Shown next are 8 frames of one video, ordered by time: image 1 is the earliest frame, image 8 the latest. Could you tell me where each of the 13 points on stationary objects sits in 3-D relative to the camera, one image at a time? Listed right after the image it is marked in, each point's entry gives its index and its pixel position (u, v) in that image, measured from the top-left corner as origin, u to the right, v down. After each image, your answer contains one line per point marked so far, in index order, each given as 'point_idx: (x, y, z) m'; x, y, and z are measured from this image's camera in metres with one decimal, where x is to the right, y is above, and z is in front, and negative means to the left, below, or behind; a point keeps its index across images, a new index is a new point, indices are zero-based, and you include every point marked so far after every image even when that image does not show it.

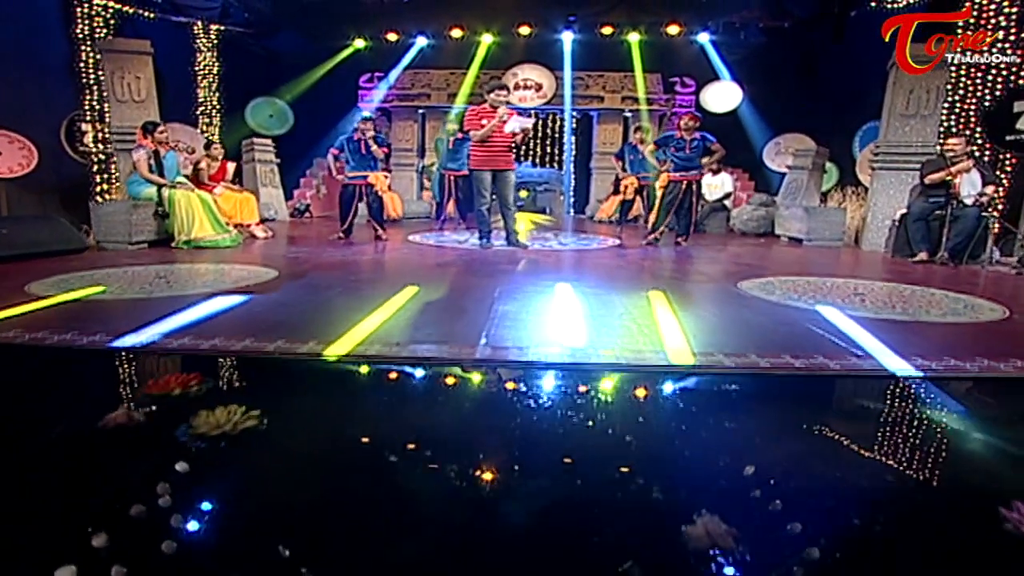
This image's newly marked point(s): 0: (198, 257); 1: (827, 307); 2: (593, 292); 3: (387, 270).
0: (-2.2, +0.2, +6.0) m
1: (+1.5, -0.1, +4.1) m
2: (+0.4, 0.0, +4.7) m
3: (-0.8, +0.1, +5.4) m
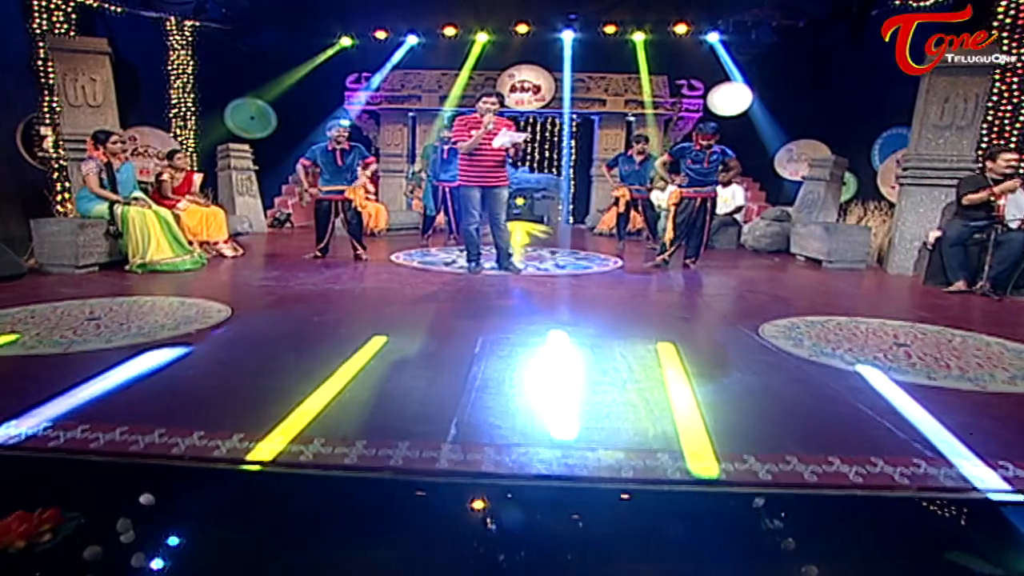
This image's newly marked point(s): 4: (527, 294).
0: (-2.3, 0.0, +5.4) m
1: (+1.5, -0.3, +3.5) m
2: (+0.4, -0.2, +4.1) m
3: (-0.9, -0.1, +4.7) m
4: (+0.1, -0.1, +5.1) m
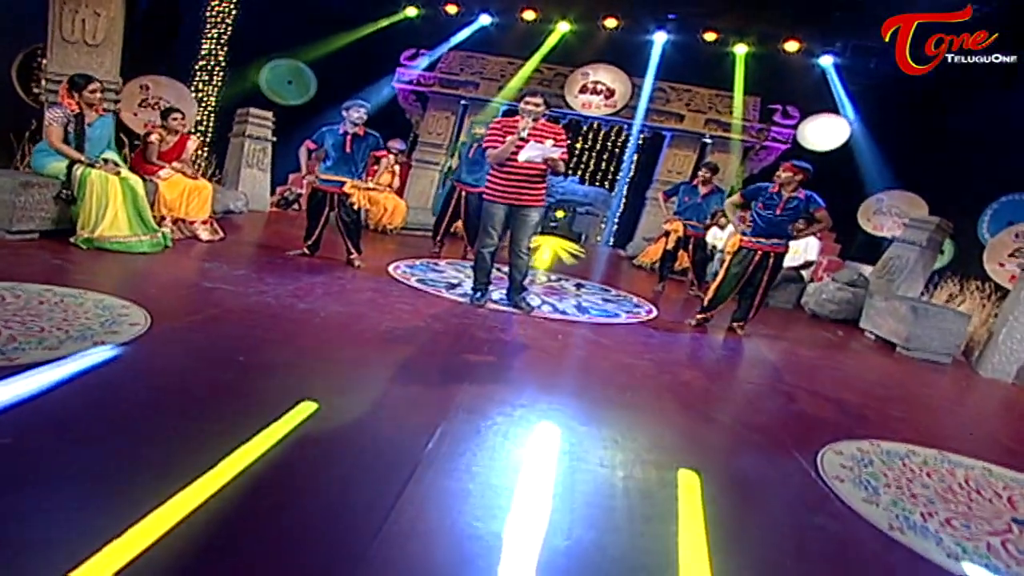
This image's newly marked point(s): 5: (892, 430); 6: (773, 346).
0: (-2.2, +0.1, +4.5) m
1: (+1.3, -0.8, +2.4) m
2: (+0.3, -0.5, +3.0) m
3: (-0.9, -0.2, +3.8) m
4: (+0.1, -0.3, +4.1) m
5: (+1.7, -0.6, +3.9) m
6: (+1.7, -0.4, +5.5) m
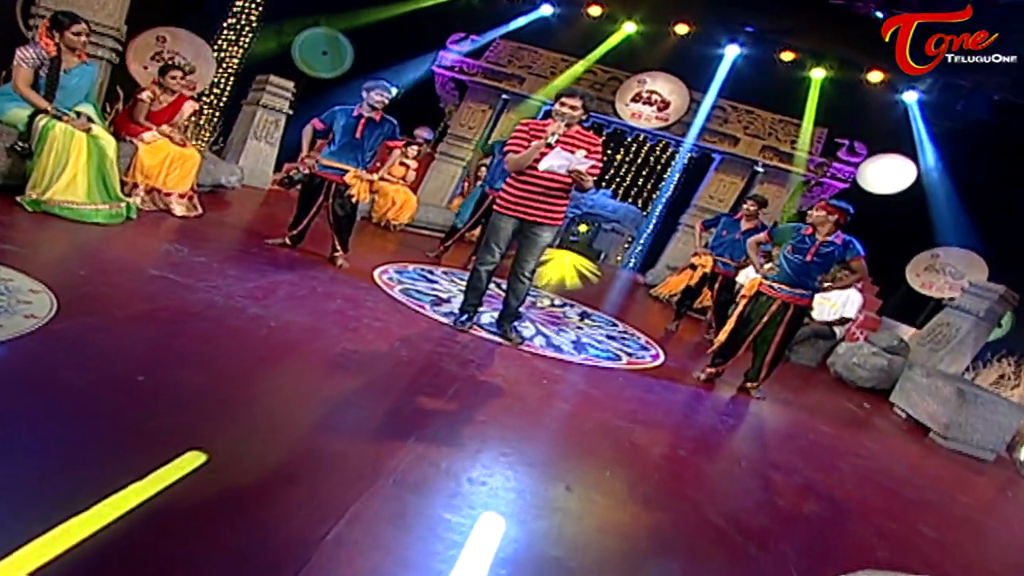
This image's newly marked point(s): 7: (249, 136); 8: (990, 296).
0: (-2.3, +0.3, +4.0) m
1: (+1.1, -1.1, +1.8) m
2: (+0.1, -0.7, +2.4) m
3: (-1.0, -0.2, +3.2) m
4: (-0.1, -0.5, +3.5) m
5: (+1.6, -1.0, +3.2) m
6: (+1.6, -0.7, +4.8) m
7: (-2.1, +1.2, +6.6) m
8: (+3.3, -0.1, +5.9) m
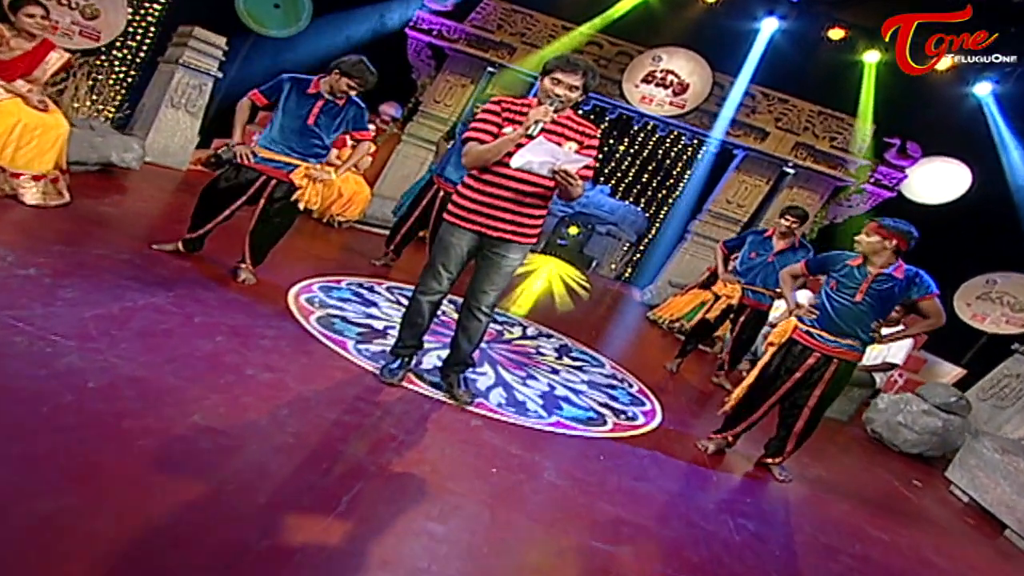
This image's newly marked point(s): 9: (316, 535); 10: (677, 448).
0: (-2.4, +0.2, +2.8) m
1: (+0.8, -1.4, +0.6) m
2: (-0.1, -0.9, +1.3) m
3: (-1.2, -0.4, +2.0) m
4: (-0.3, -0.6, +2.3) m
5: (+1.3, -1.2, +2.0) m
6: (+1.4, -0.9, +3.7) m
7: (-2.2, +1.2, +5.4) m
8: (+3.1, -0.3, +4.8) m
9: (-0.5, -0.6, +2.2) m
10: (+0.7, -0.7, +3.6) m
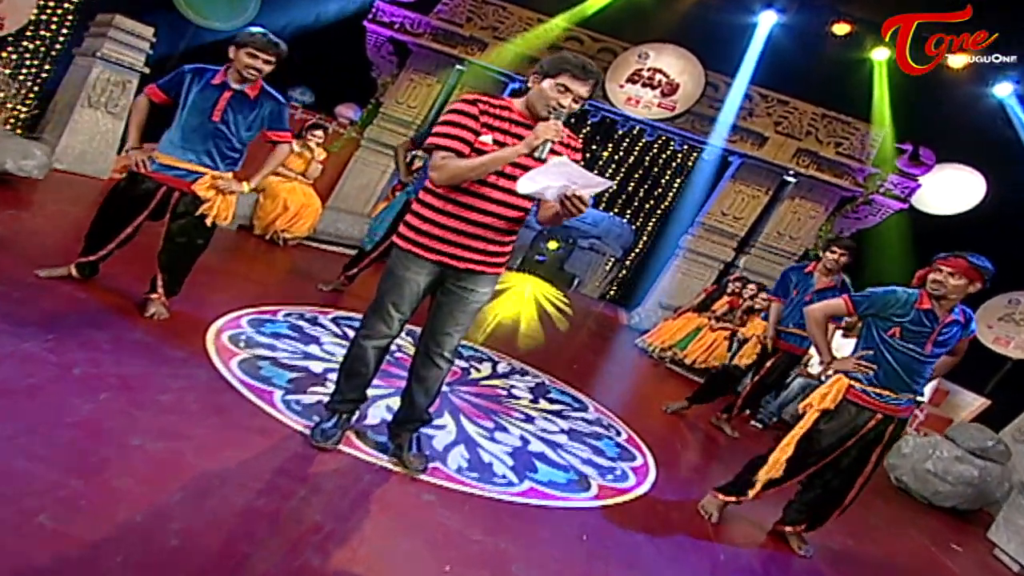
0: (-2.6, +0.1, +2.1) m
1: (+0.8, -1.5, 0.0) m
2: (-0.2, -1.0, +0.6) m
3: (-1.3, -0.5, +1.4) m
4: (-0.4, -0.8, +1.7) m
5: (+1.2, -1.4, +1.4) m
6: (+1.3, -1.0, +3.1) m
7: (-2.4, +1.0, +4.8) m
8: (+3.0, -0.4, +4.2) m
9: (-0.6, -0.7, +1.5) m
10: (+0.6, -0.8, +3.0) m
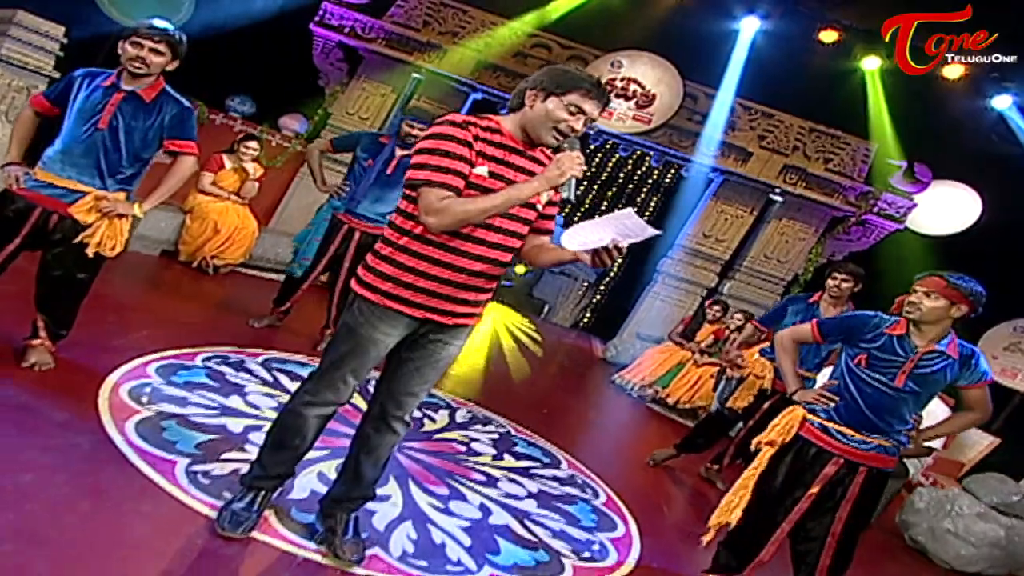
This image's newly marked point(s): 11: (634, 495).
0: (-2.6, -0.1, +1.6) m
1: (+0.8, -1.5, -0.5) m
2: (-0.2, -1.1, +0.1) m
3: (-1.4, -0.6, +0.8) m
4: (-0.4, -0.9, +1.2) m
5: (+1.2, -1.4, +1.0) m
6: (+1.1, -1.2, +2.6) m
7: (-2.6, +0.9, +4.2) m
8: (+2.8, -0.6, +3.8) m
9: (-0.6, -0.8, +1.0) m
10: (+0.5, -0.9, +2.5) m
11: (+0.5, -0.8, +3.3) m
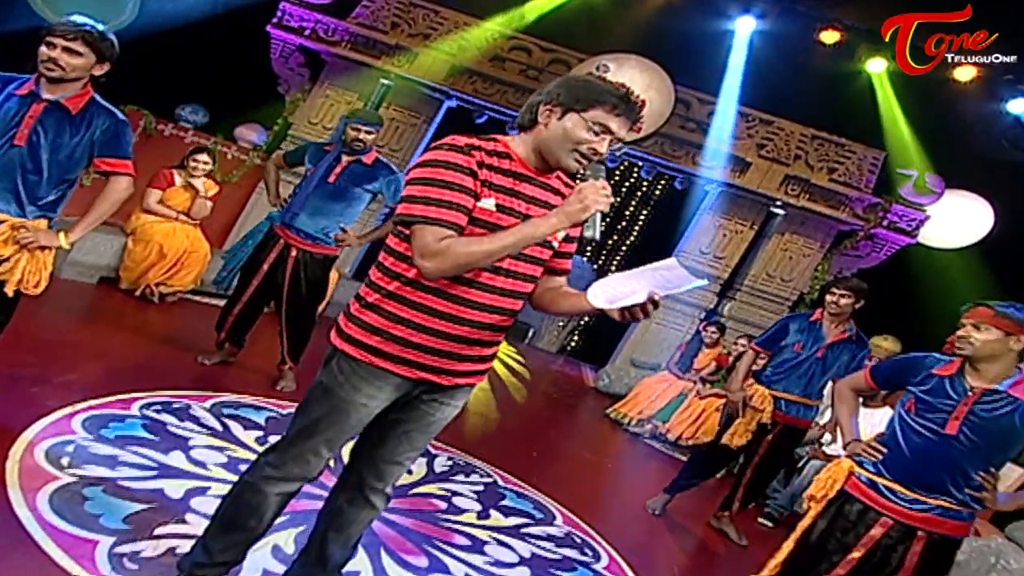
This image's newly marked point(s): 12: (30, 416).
0: (-2.6, -0.2, +1.1) m
1: (+0.8, -1.6, -0.9) m
2: (-0.2, -1.2, -0.3) m
3: (-1.3, -0.7, +0.4) m
4: (-0.4, -1.0, +0.8) m
5: (+1.2, -1.5, +0.6) m
6: (+1.1, -1.3, +2.2) m
7: (-2.7, +0.7, +3.7) m
8: (+2.8, -0.7, +3.5) m
9: (-0.6, -0.9, +0.6) m
10: (+0.5, -1.0, +2.1) m
11: (+0.5, -0.9, +2.9) m
12: (-1.4, -0.3, +2.4) m
